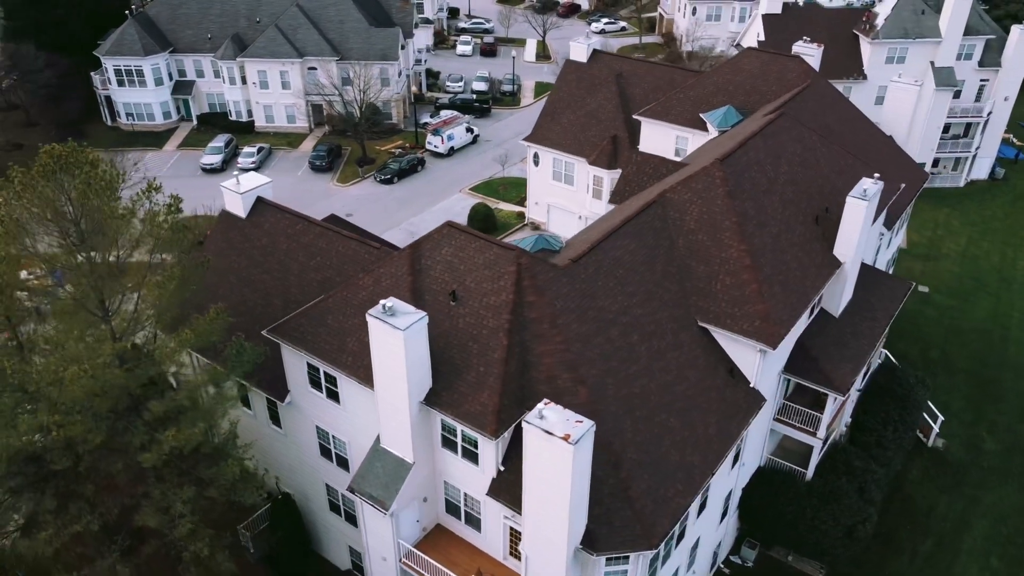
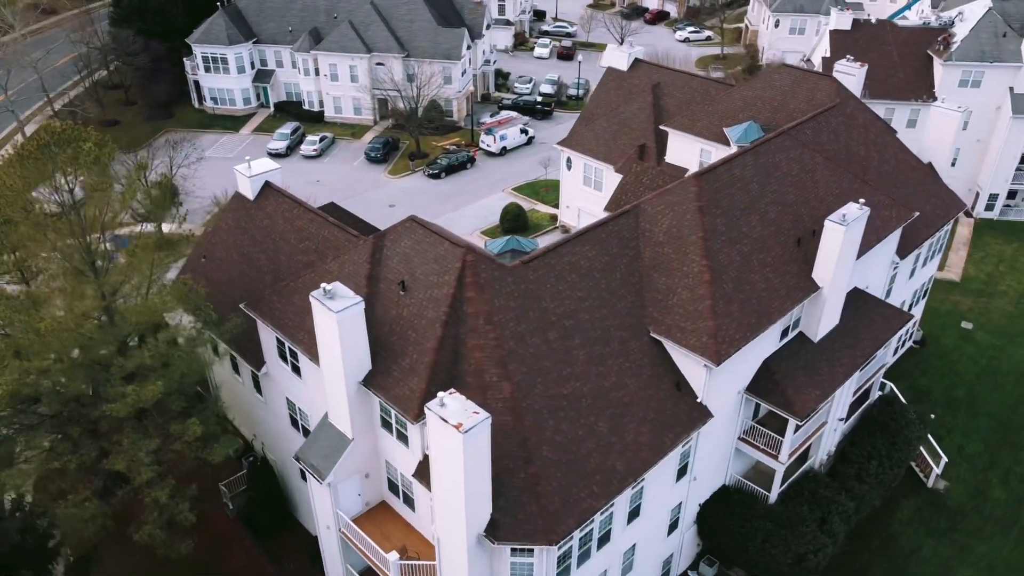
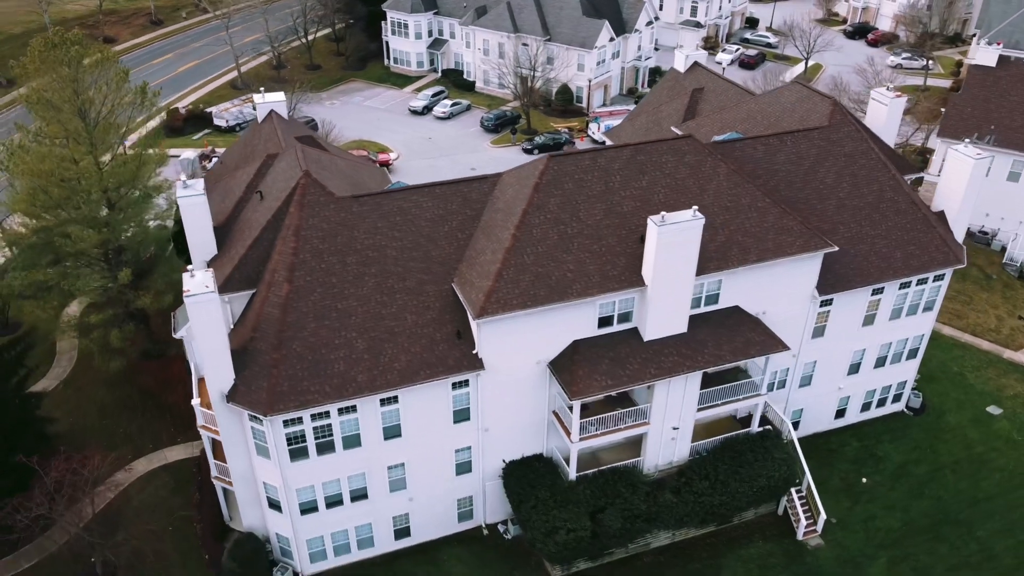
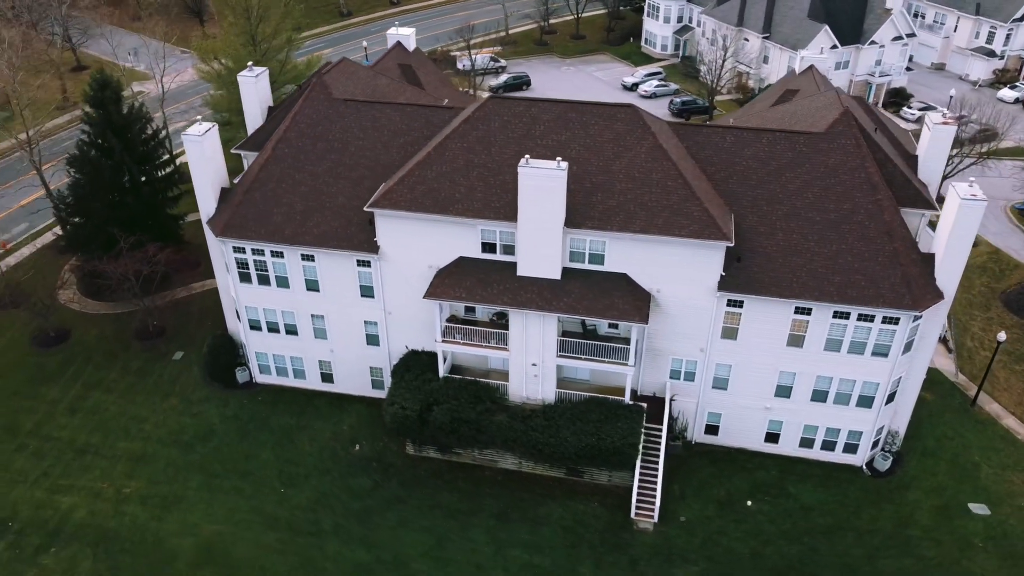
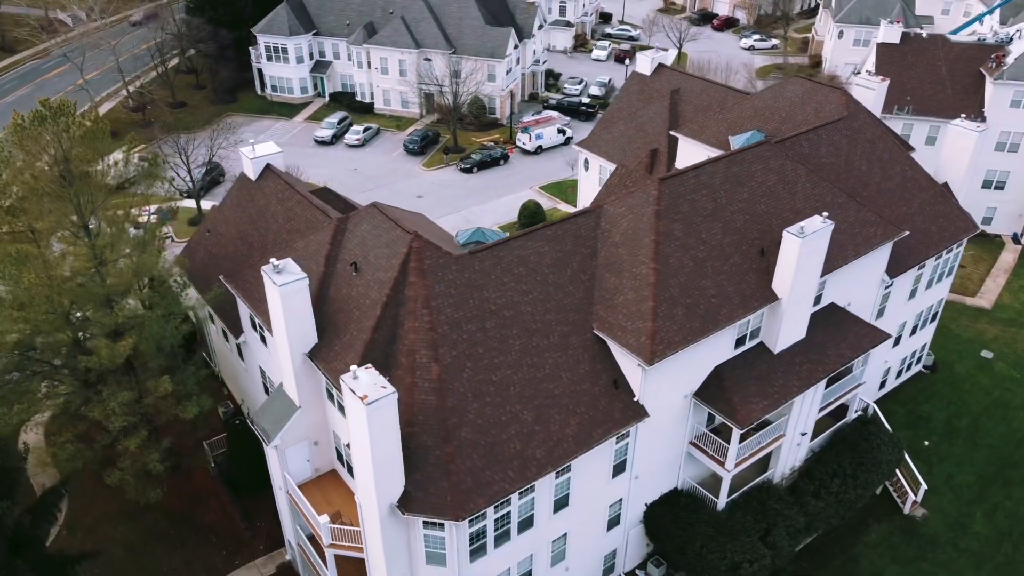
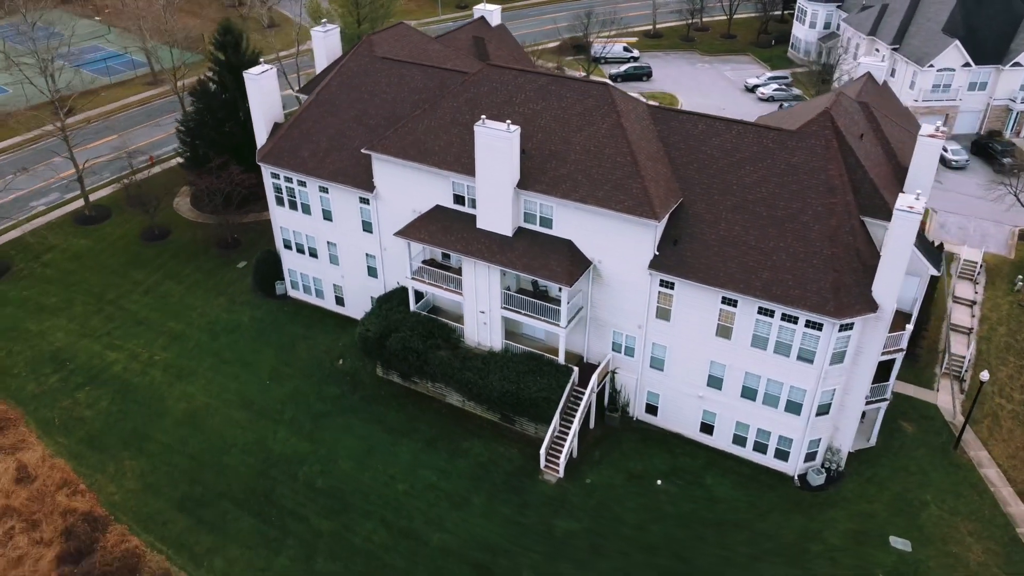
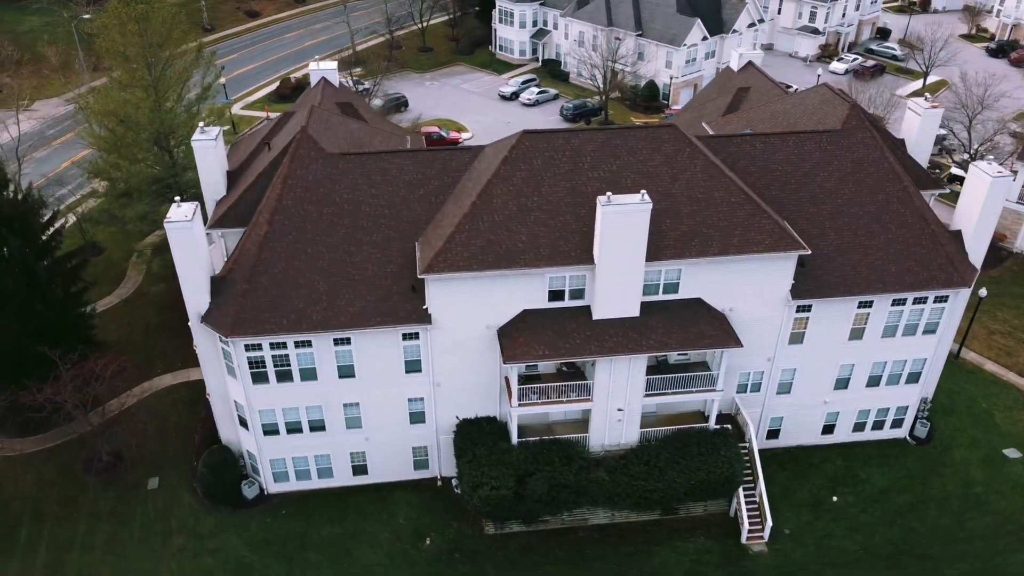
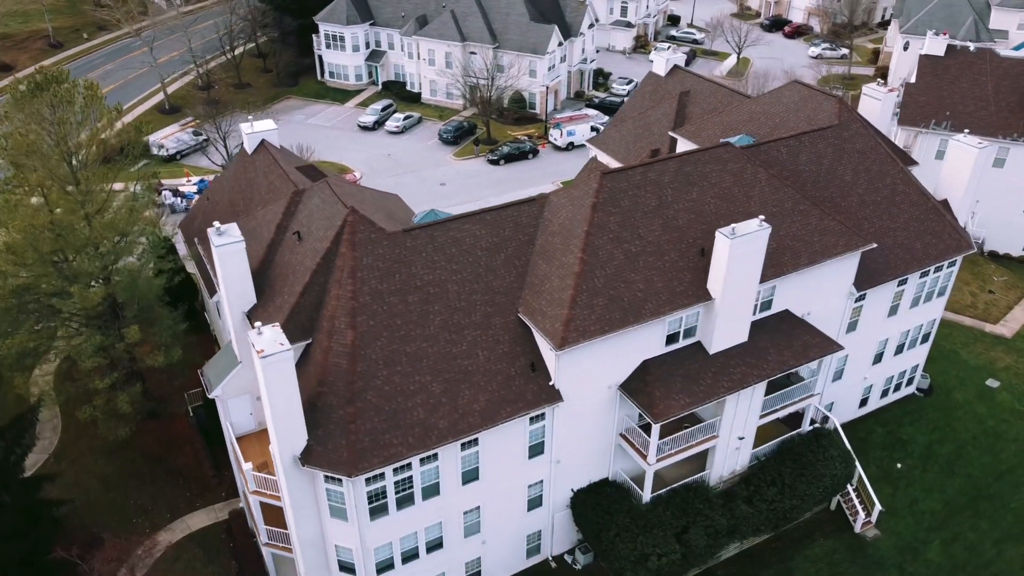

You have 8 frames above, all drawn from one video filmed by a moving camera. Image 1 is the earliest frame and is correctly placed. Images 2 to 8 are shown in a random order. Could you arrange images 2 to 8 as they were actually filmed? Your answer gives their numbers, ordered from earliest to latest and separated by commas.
2, 5, 8, 3, 7, 4, 6
